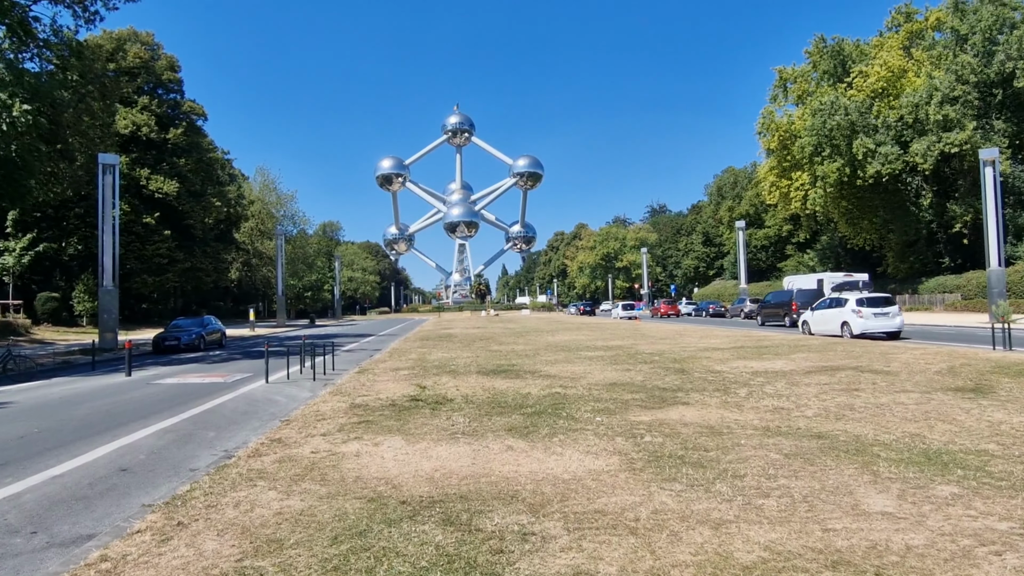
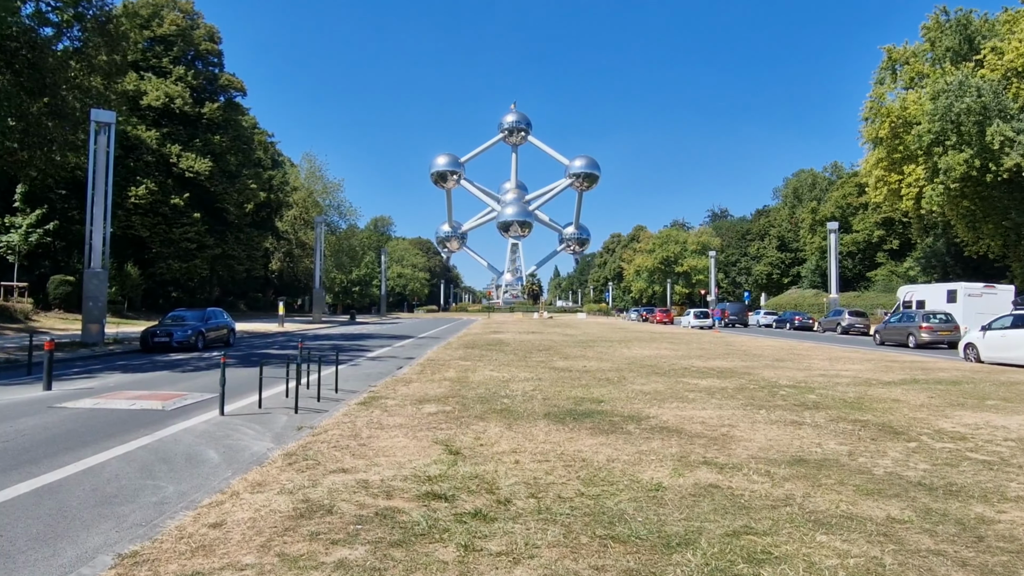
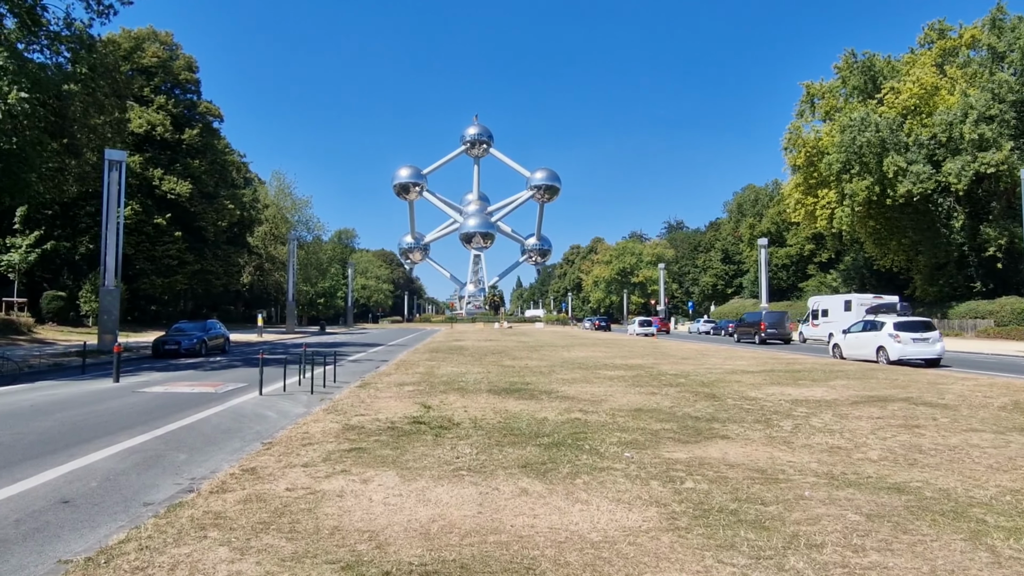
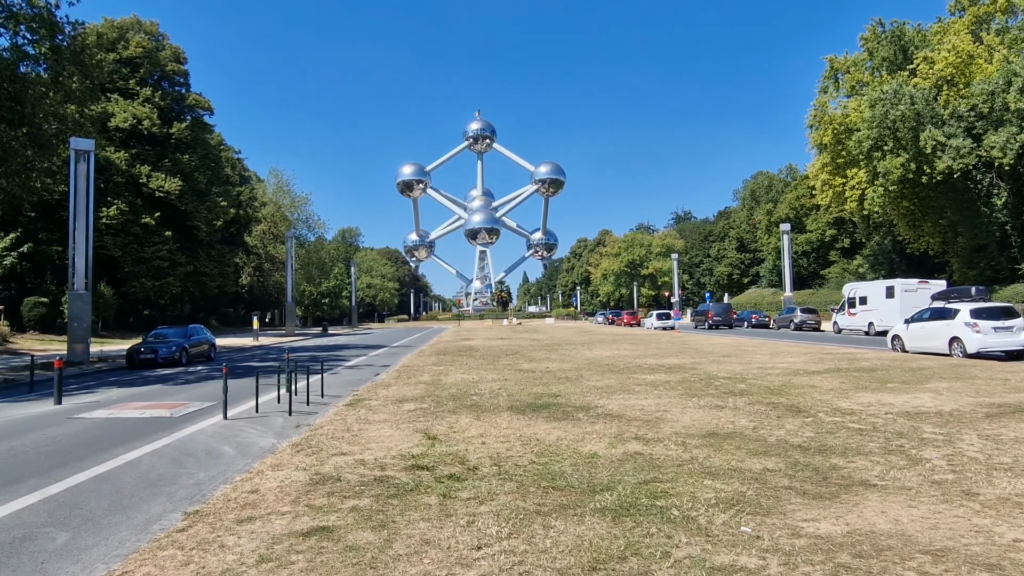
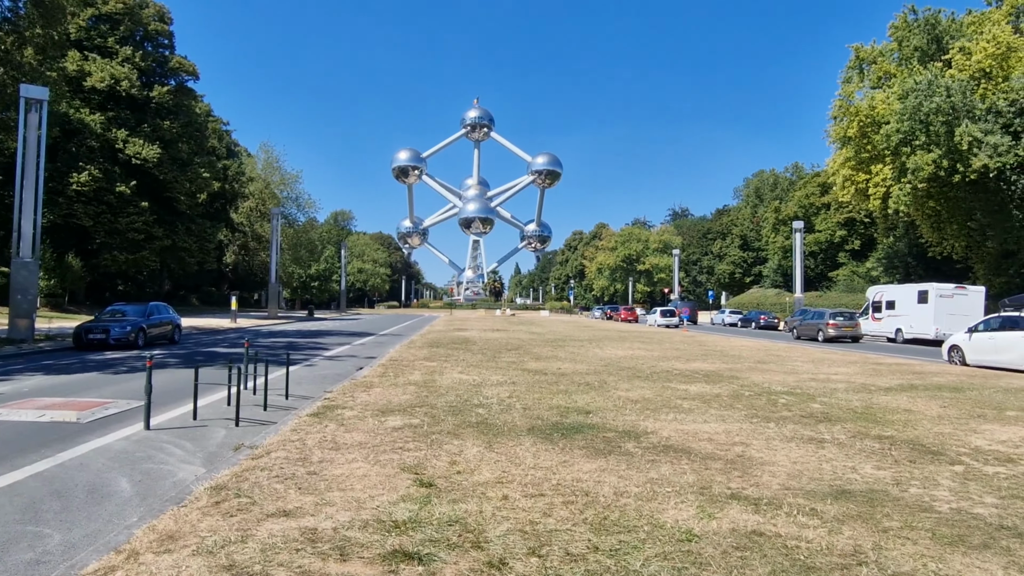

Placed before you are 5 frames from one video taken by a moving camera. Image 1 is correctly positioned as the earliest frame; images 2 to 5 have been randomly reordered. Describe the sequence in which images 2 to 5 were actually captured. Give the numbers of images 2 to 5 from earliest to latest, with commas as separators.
3, 4, 2, 5
